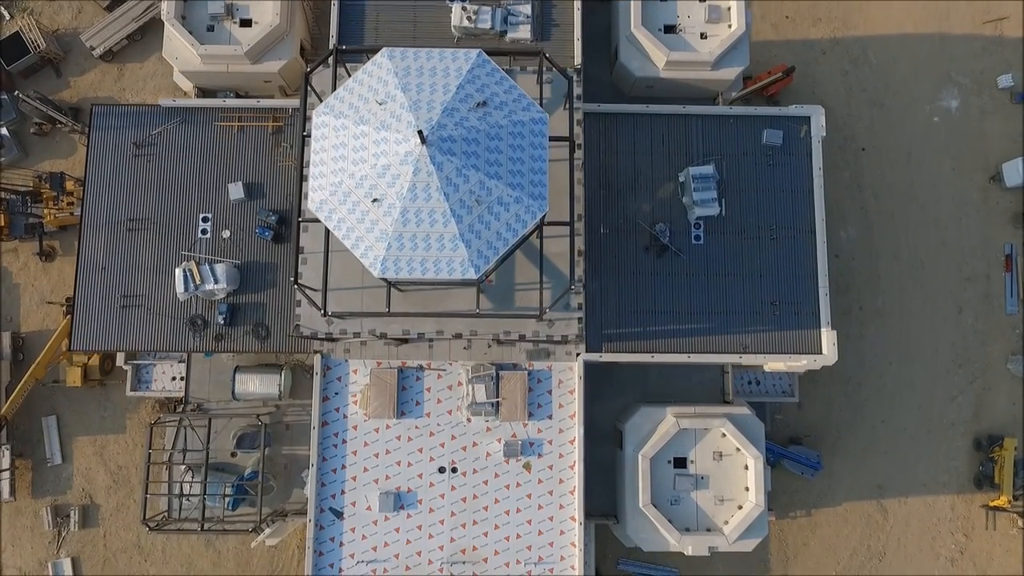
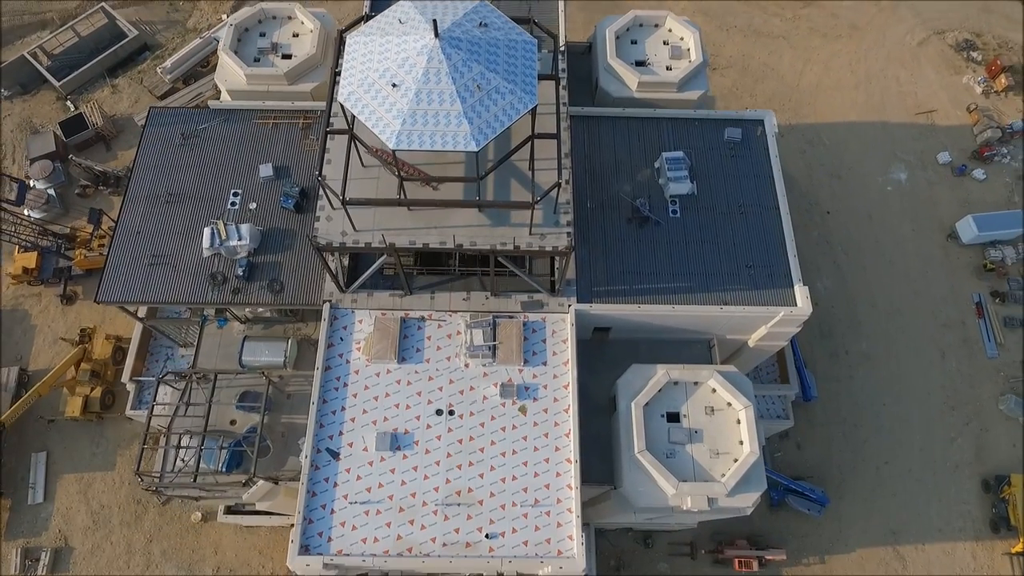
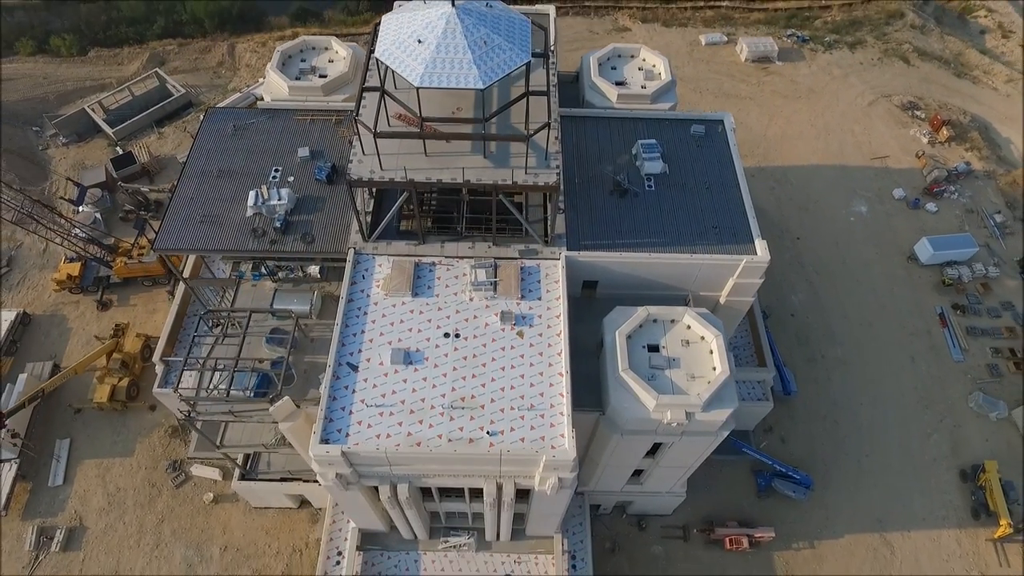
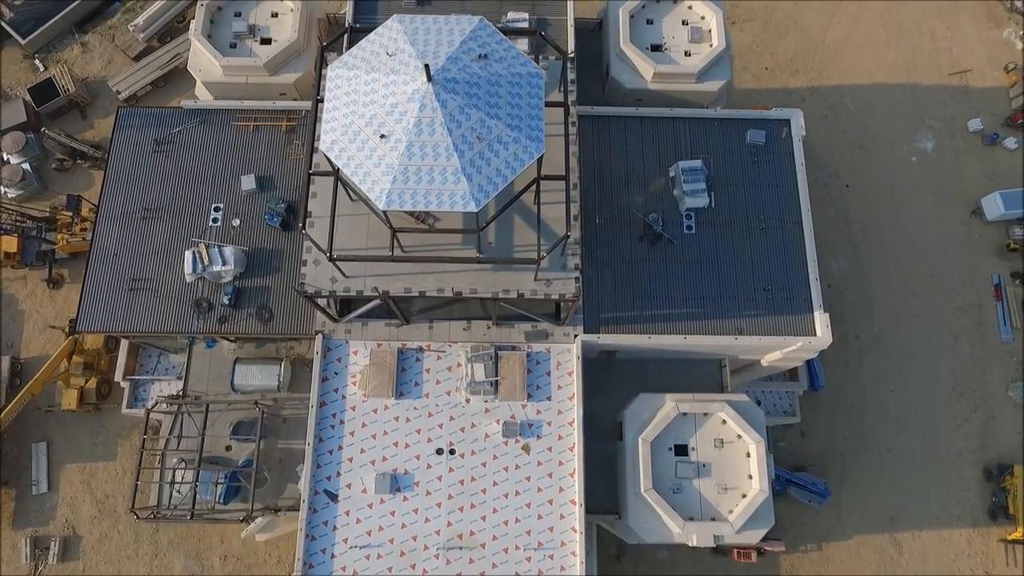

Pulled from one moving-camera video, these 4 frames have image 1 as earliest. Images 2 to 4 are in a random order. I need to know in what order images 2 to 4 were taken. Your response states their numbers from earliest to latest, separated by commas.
4, 2, 3
